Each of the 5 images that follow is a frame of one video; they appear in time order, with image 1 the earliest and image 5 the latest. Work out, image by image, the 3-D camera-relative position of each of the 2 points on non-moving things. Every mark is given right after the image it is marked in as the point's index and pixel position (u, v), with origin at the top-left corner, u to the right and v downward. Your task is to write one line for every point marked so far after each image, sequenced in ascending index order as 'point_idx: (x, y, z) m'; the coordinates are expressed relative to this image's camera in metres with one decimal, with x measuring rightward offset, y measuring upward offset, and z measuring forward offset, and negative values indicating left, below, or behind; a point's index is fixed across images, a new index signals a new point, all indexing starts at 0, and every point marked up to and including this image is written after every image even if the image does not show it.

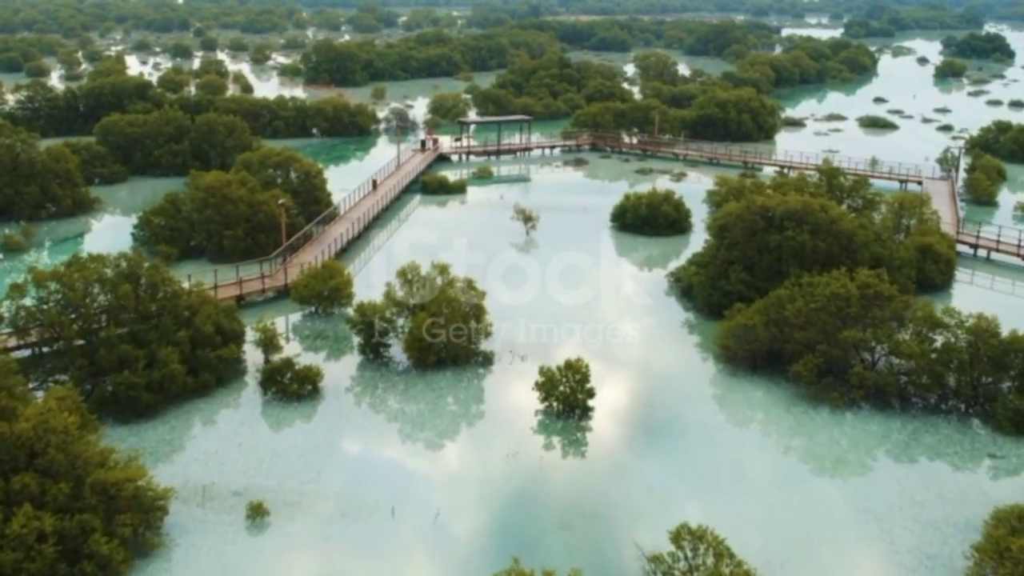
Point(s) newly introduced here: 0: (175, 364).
0: (-5.2, -1.2, +15.6) m
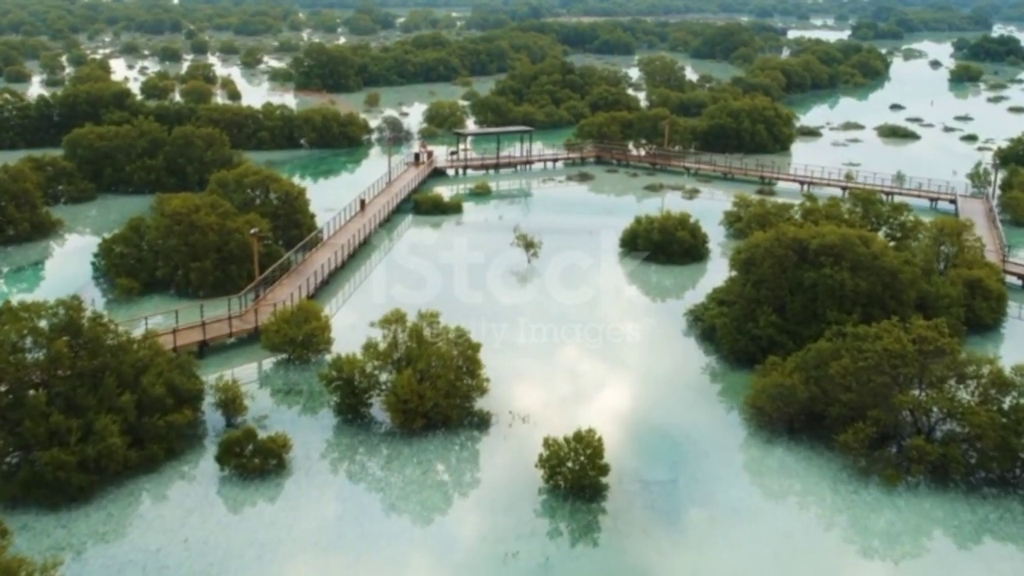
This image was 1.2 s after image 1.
0: (-5.2, -1.9, +13.2) m
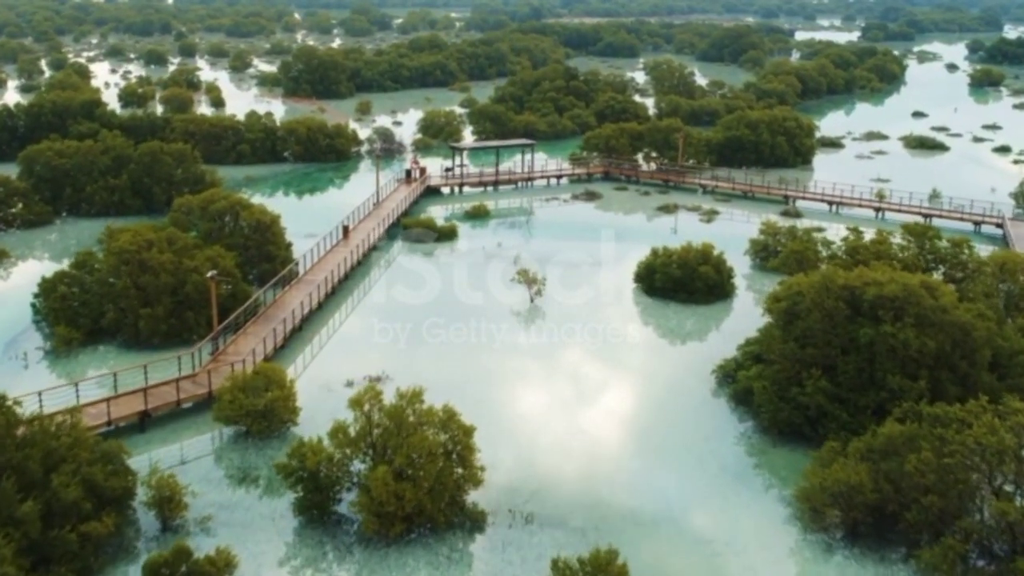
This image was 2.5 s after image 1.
0: (-5.2, -2.8, +10.5) m
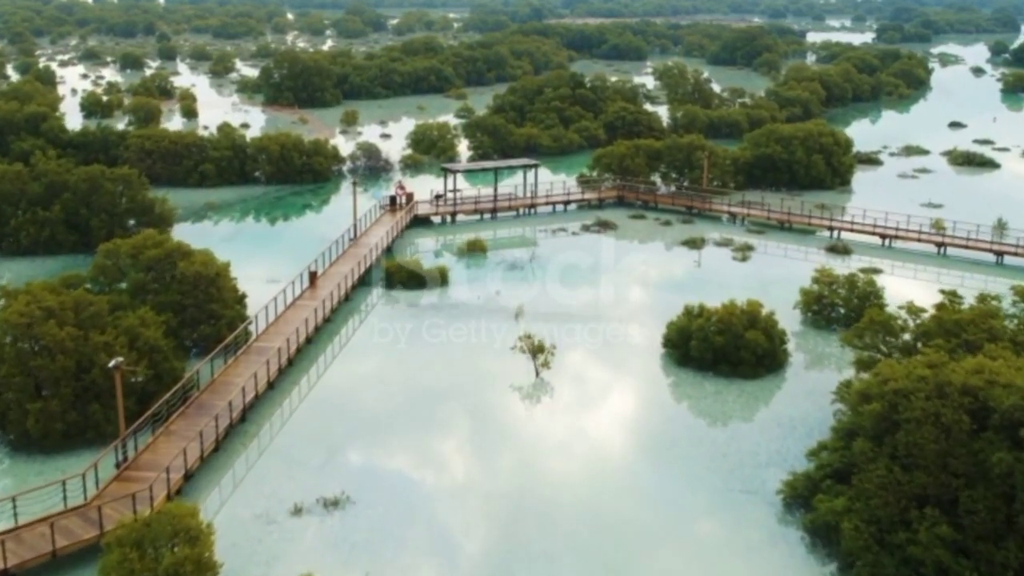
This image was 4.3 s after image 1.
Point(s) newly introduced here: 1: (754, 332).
0: (-5.1, -3.9, +6.4) m
1: (+4.0, -0.7, +16.7) m
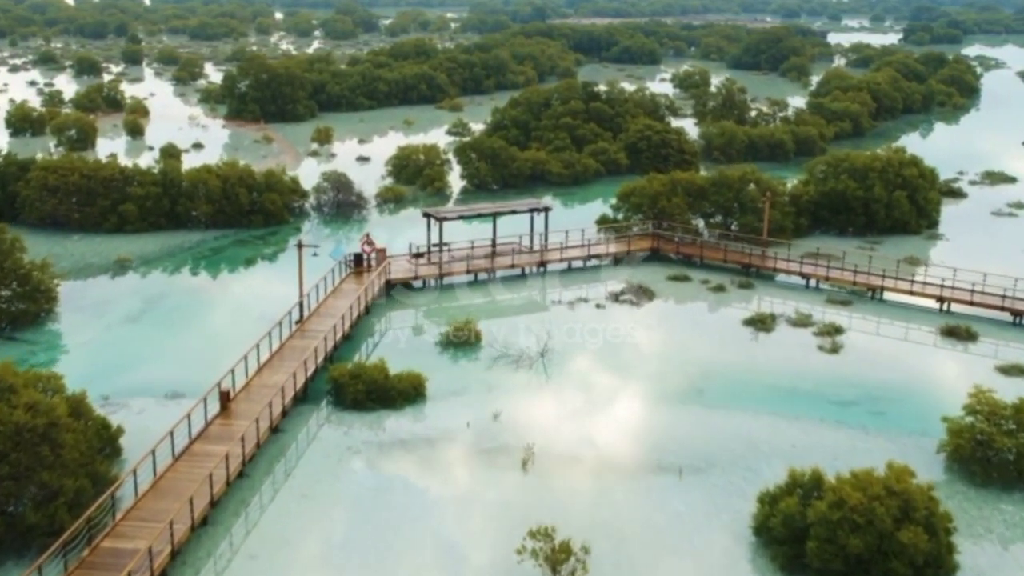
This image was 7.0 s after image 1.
0: (-5.1, -5.7, 0.0) m
1: (+4.0, -2.4, +10.4) m
